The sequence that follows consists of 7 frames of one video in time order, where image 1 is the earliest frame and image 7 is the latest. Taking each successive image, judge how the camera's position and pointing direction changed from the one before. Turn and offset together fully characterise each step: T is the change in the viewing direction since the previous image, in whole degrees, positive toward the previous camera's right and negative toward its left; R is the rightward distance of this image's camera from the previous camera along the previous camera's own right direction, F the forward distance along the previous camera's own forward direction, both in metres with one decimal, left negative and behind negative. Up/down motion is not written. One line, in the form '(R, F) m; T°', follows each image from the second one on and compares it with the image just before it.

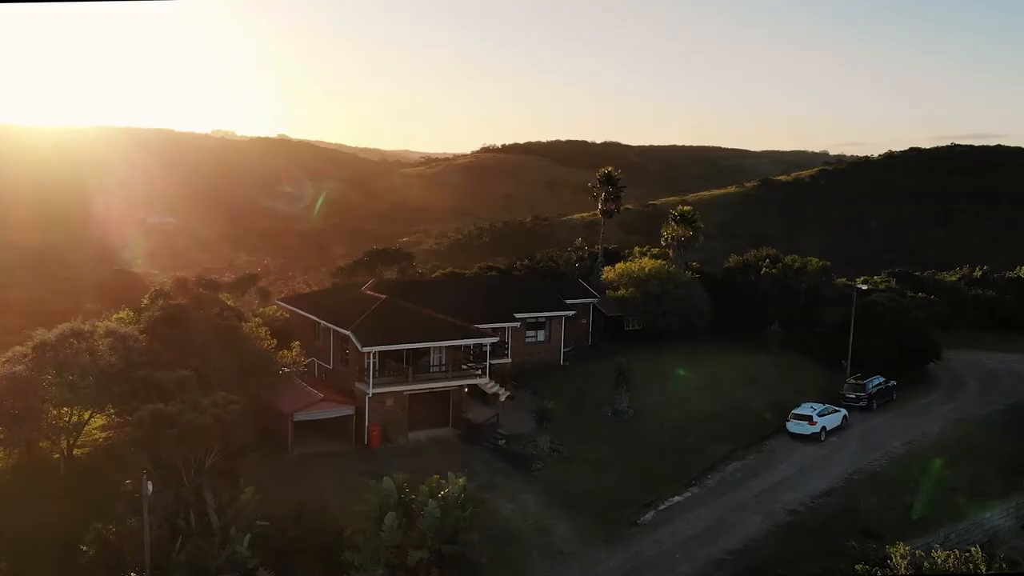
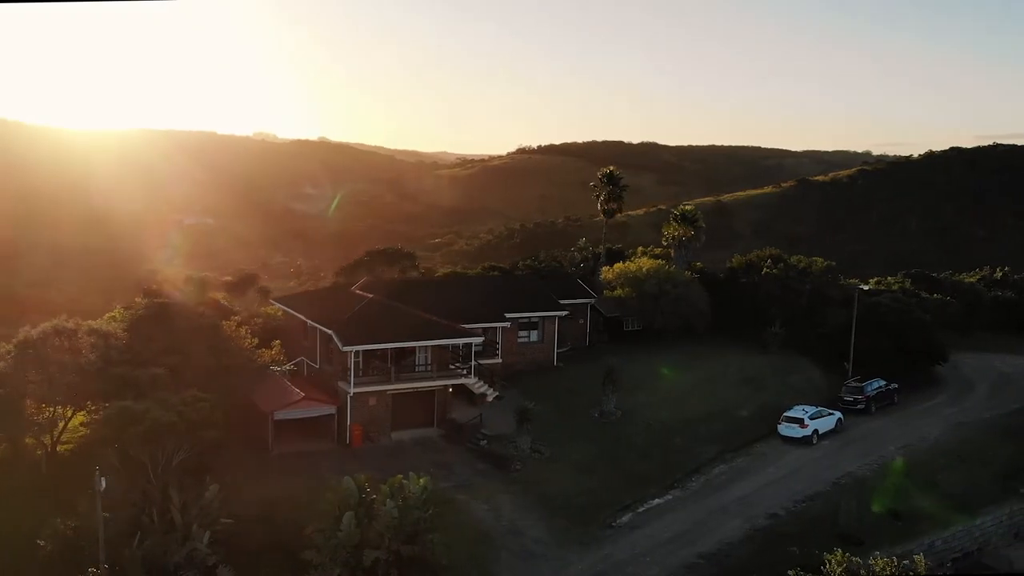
(+1.6, +0.2) m; -2°
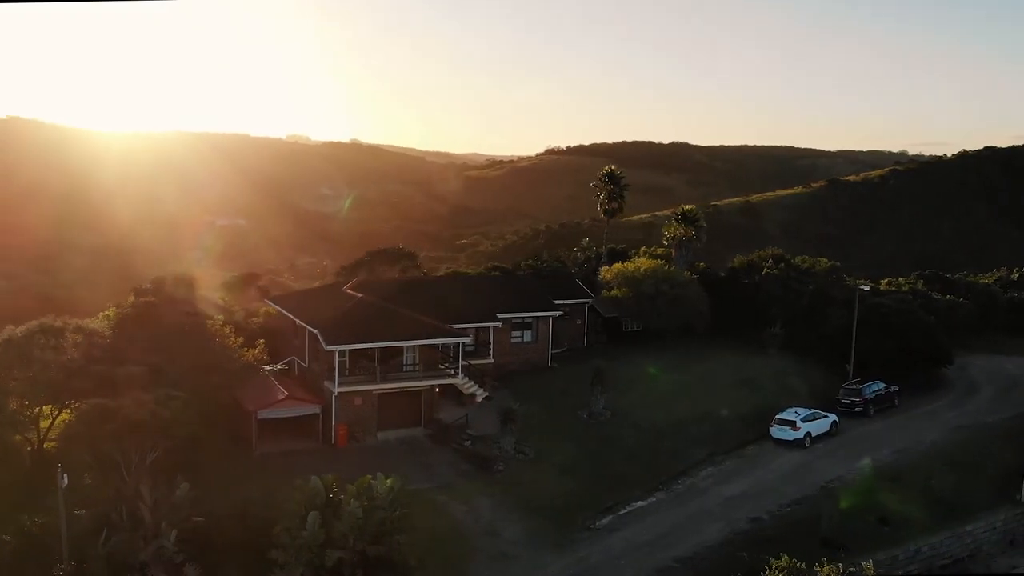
(+1.3, +0.2) m; -2°
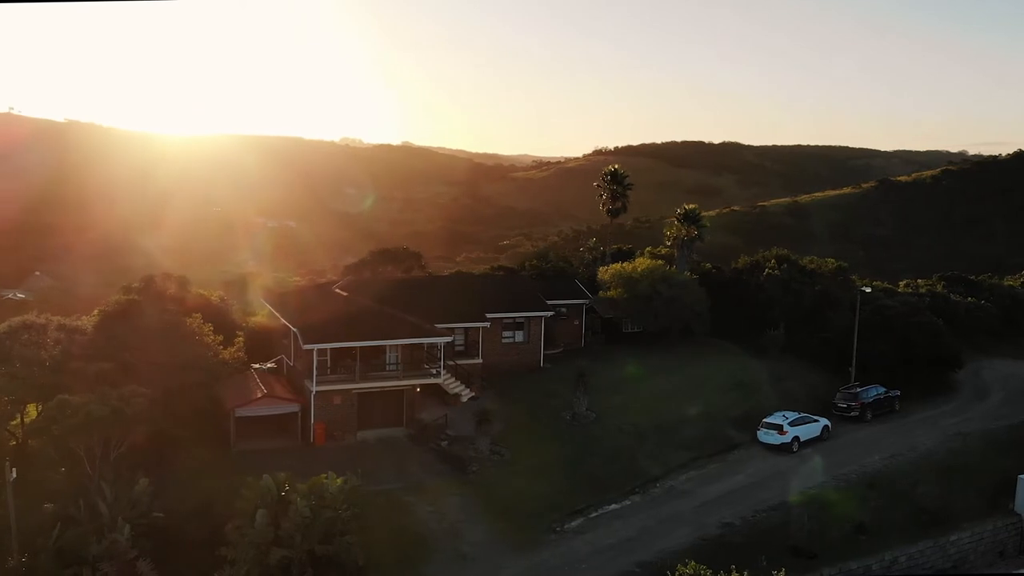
(+2.0, +0.3) m; -2°
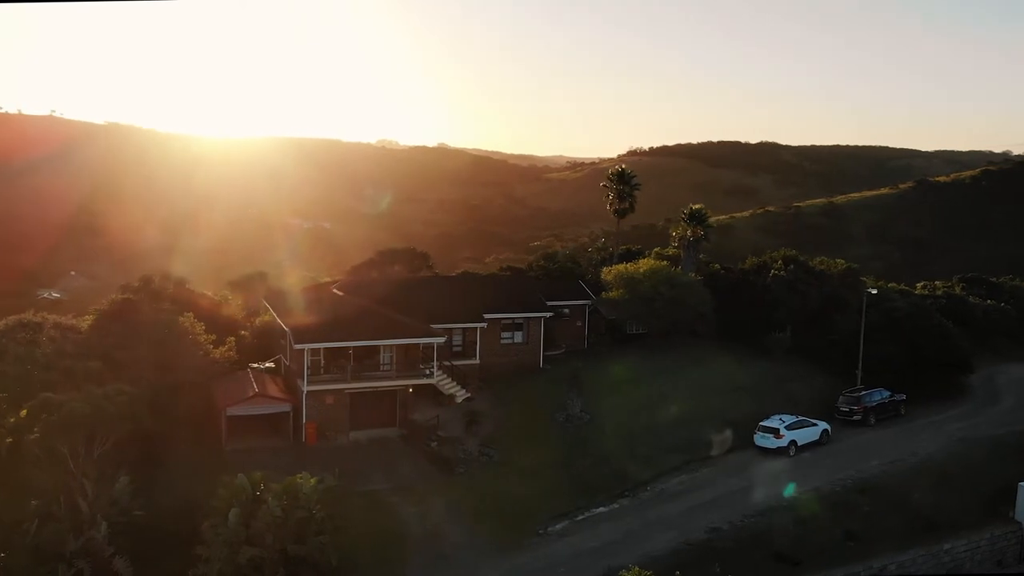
(+1.3, +0.2) m; -2°
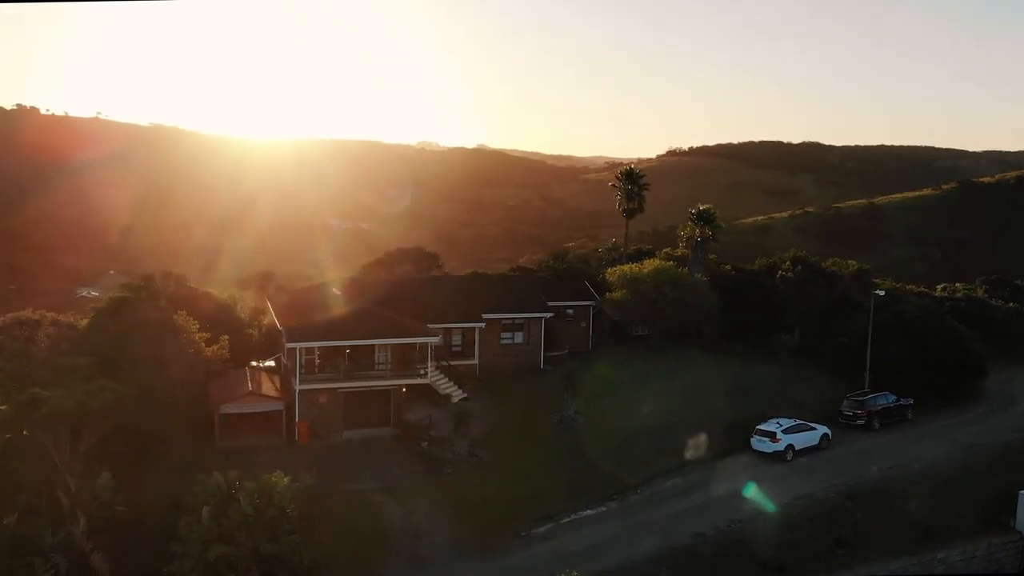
(+1.3, +0.2) m; -2°
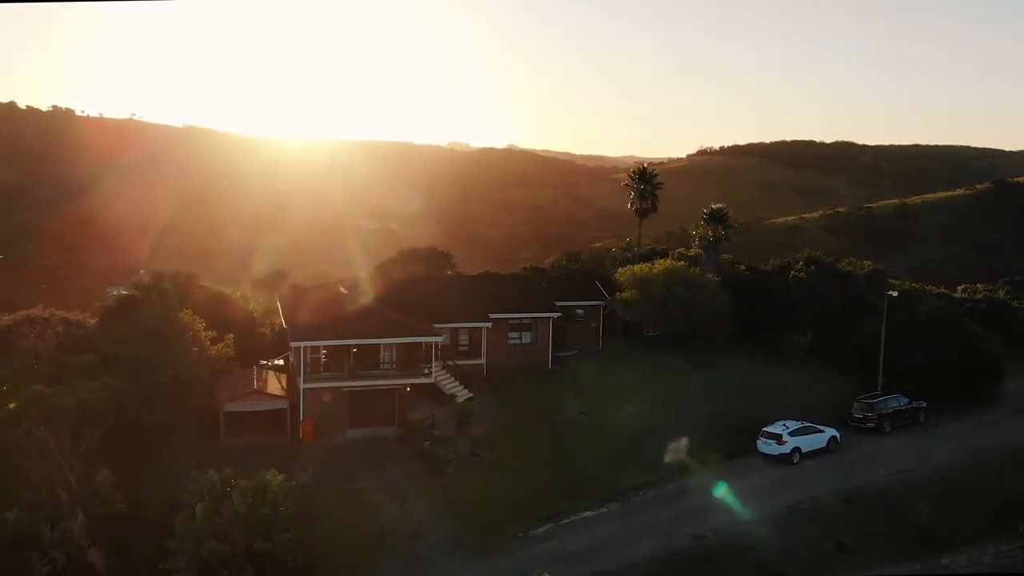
(+0.7, +0.1) m; -2°
